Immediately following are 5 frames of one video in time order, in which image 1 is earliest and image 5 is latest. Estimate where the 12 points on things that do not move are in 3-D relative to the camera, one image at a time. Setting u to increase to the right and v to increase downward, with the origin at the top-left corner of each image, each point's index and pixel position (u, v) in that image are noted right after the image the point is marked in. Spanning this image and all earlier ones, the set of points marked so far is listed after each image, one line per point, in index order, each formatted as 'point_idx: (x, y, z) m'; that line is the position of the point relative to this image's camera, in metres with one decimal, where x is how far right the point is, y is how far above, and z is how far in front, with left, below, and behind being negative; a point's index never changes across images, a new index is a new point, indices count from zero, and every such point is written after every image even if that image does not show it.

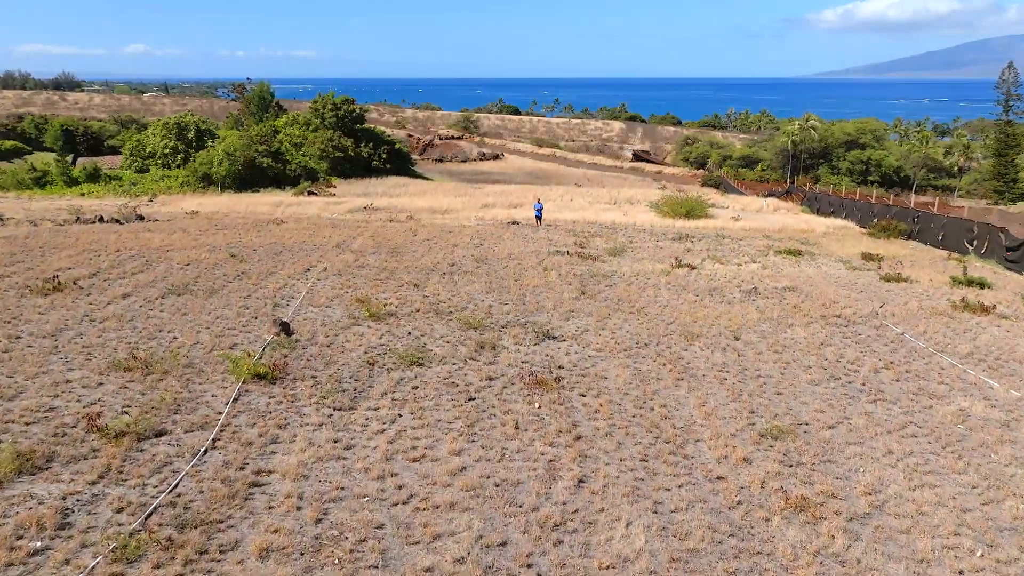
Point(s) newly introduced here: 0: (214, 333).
0: (-6.2, -0.9, +13.4) m
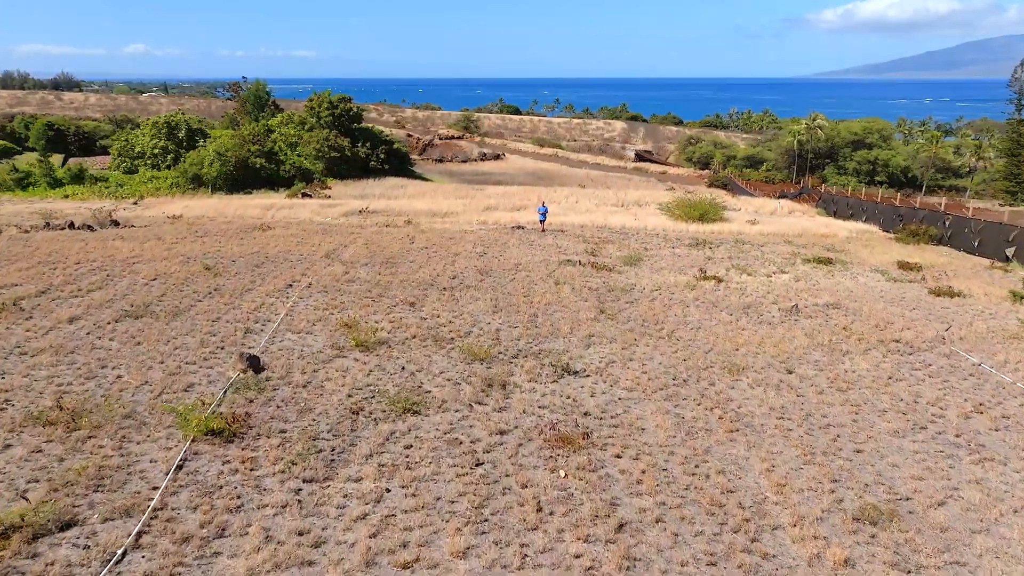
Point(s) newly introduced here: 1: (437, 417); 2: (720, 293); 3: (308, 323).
0: (-5.9, -1.4, +11.1) m
1: (-1.1, -2.0, +9.9) m
2: (+6.1, -0.2, +19.0) m
3: (-4.4, -0.8, +13.9) m
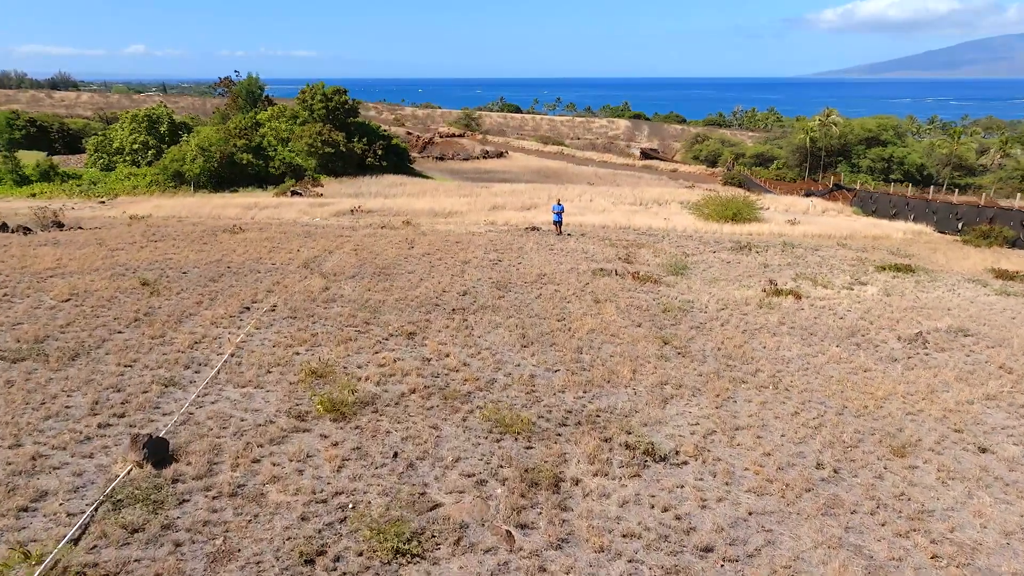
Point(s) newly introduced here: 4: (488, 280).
0: (-5.3, -1.8, +6.9) m
1: (-0.5, -2.4, +5.6) m
2: (+6.7, -0.6, +14.7) m
3: (-3.8, -1.2, +9.6) m
4: (-0.6, +0.2, +16.7) m
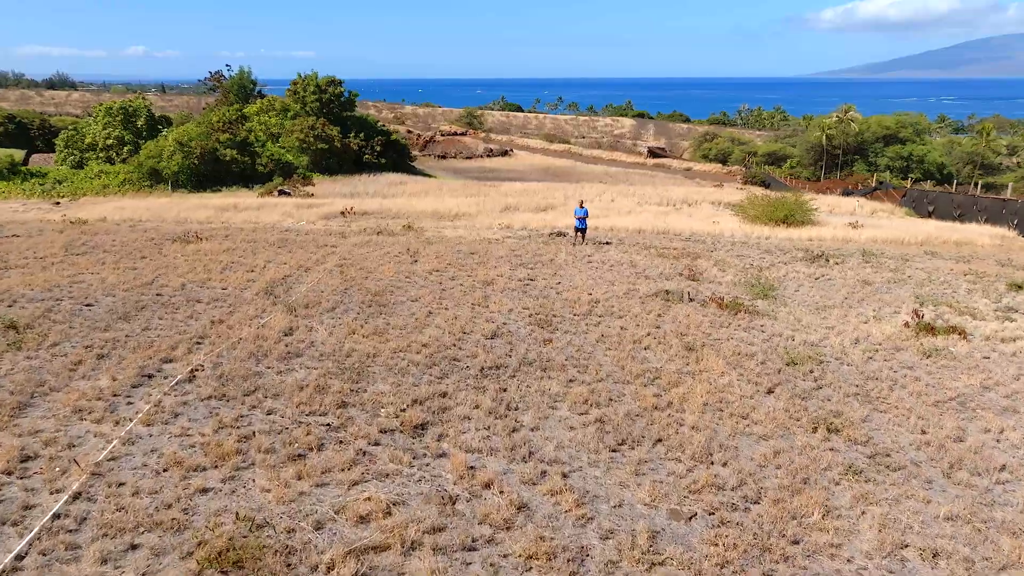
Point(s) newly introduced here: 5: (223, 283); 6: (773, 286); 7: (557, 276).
0: (-4.5, -2.5, +2.0) m
1: (+0.3, -3.1, +0.7) m
2: (+7.6, -1.3, +9.8) m
3: (-2.9, -1.9, +4.7) m
4: (+0.2, -0.5, +11.8) m
5: (-5.8, +0.1, +13.2) m
6: (+6.7, 0.0, +16.5) m
7: (+1.1, +0.3, +16.0) m
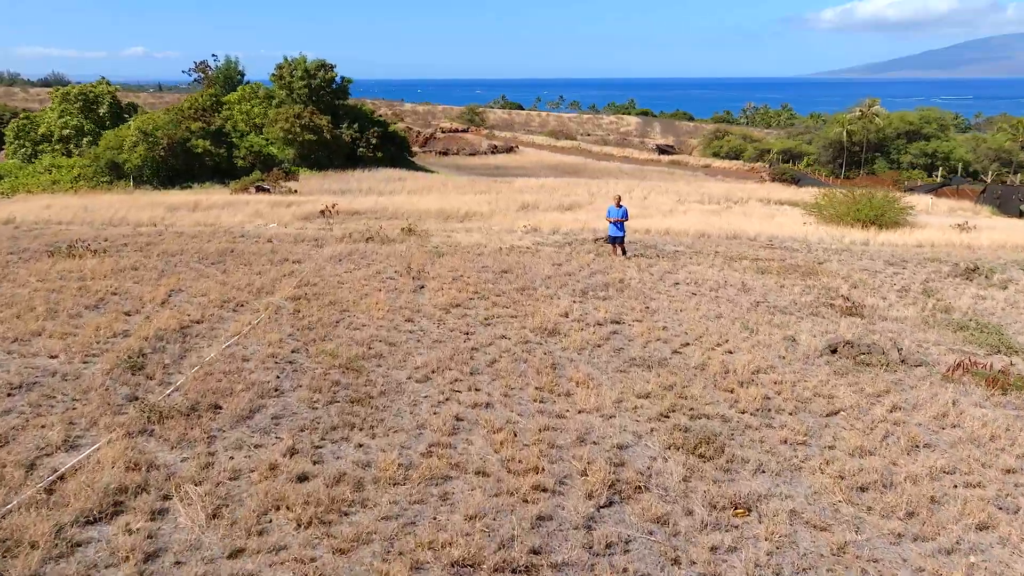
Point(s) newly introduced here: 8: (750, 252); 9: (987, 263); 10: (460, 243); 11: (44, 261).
0: (-3.4, -3.2, -4.2) m
1: (+1.4, -3.7, -5.5) m
2: (+8.6, -1.9, +3.6) m
3: (-1.9, -2.5, -1.5) m
4: (+1.2, -1.1, +5.6) m
5: (-4.8, -0.6, +7.0) m
6: (+7.7, -0.6, +10.3) m
7: (+2.1, -0.4, +9.8) m
8: (+6.9, +1.1, +18.4) m
9: (+13.3, +0.7, +18.0) m
10: (-1.3, +1.2, +16.7) m
11: (-8.0, +0.5, +11.2) m
